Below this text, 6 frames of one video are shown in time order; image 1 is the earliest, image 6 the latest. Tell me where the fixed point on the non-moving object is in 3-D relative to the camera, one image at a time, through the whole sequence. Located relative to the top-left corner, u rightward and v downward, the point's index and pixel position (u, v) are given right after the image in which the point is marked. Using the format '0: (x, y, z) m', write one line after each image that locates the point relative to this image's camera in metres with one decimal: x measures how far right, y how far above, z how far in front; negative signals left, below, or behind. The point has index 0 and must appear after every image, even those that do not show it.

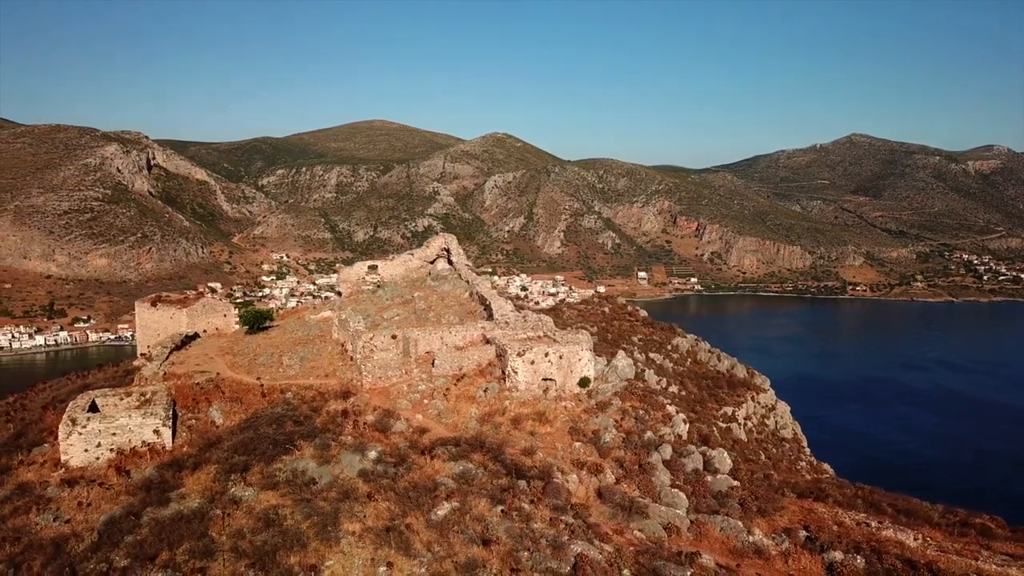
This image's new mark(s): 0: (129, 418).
0: (-5.5, -1.9, +8.5) m
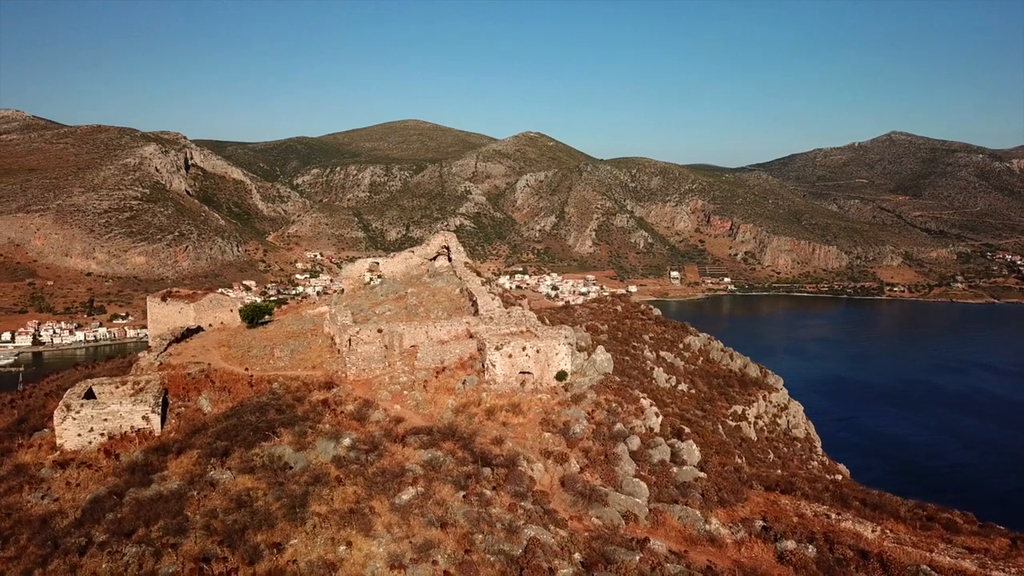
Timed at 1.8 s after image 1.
0: (-6.0, -1.8, +9.0) m
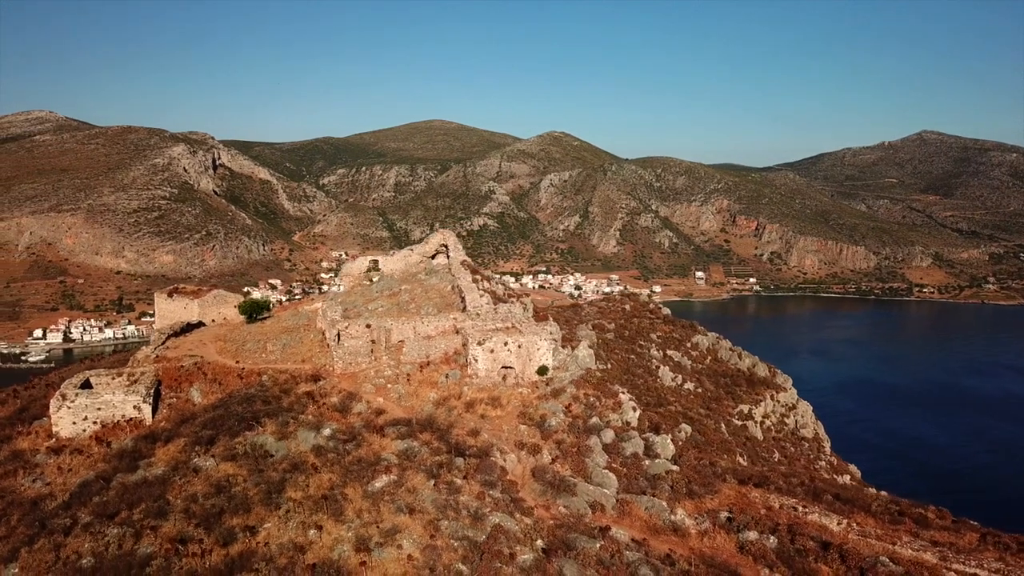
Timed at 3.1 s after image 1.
0: (-6.4, -1.7, +9.4) m
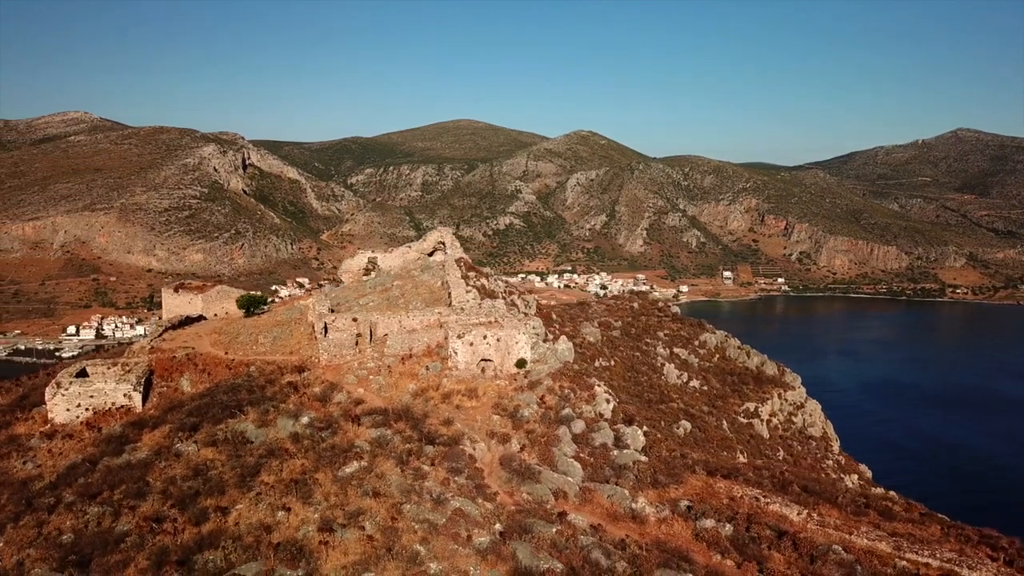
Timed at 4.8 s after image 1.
0: (-6.8, -1.6, +9.8) m
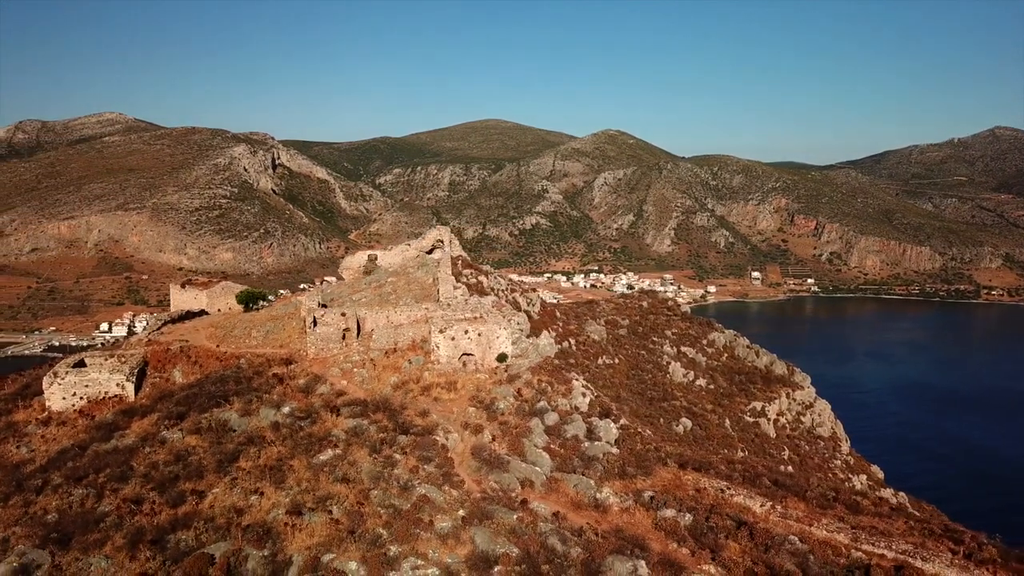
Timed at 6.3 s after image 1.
0: (-7.2, -1.5, +10.3) m
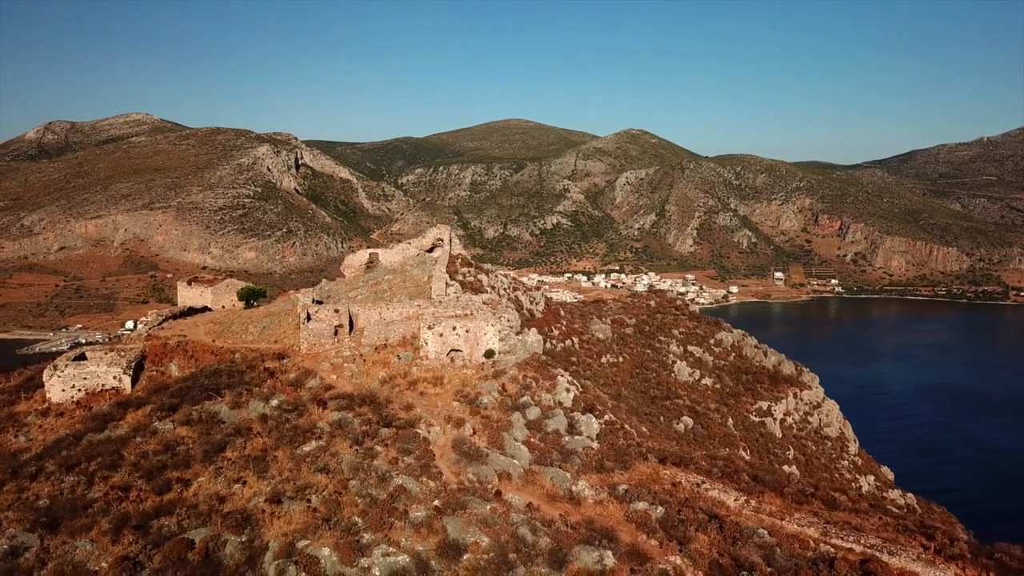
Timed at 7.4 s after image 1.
0: (-7.5, -1.4, +10.6) m
